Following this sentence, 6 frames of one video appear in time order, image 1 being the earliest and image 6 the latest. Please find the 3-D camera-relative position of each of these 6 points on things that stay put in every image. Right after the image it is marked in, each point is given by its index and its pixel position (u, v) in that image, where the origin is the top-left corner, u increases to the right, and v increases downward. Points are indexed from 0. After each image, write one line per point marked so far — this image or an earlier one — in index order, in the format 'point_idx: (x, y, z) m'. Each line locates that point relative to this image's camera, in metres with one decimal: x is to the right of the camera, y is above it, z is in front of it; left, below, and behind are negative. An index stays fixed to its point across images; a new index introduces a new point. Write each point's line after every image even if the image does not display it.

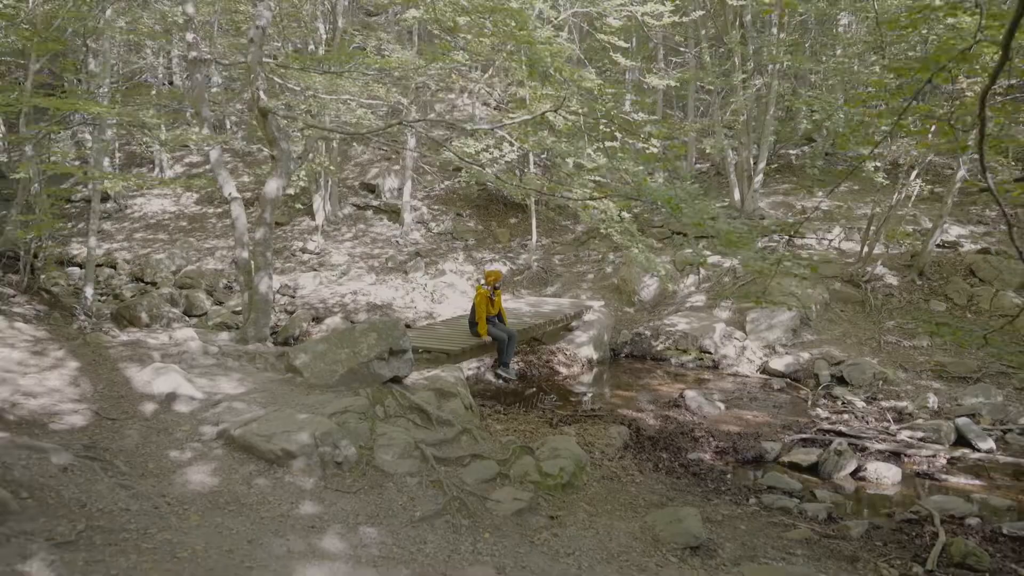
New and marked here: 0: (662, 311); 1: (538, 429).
0: (+2.6, -0.4, +12.2) m
1: (+0.3, -1.3, +6.8) m
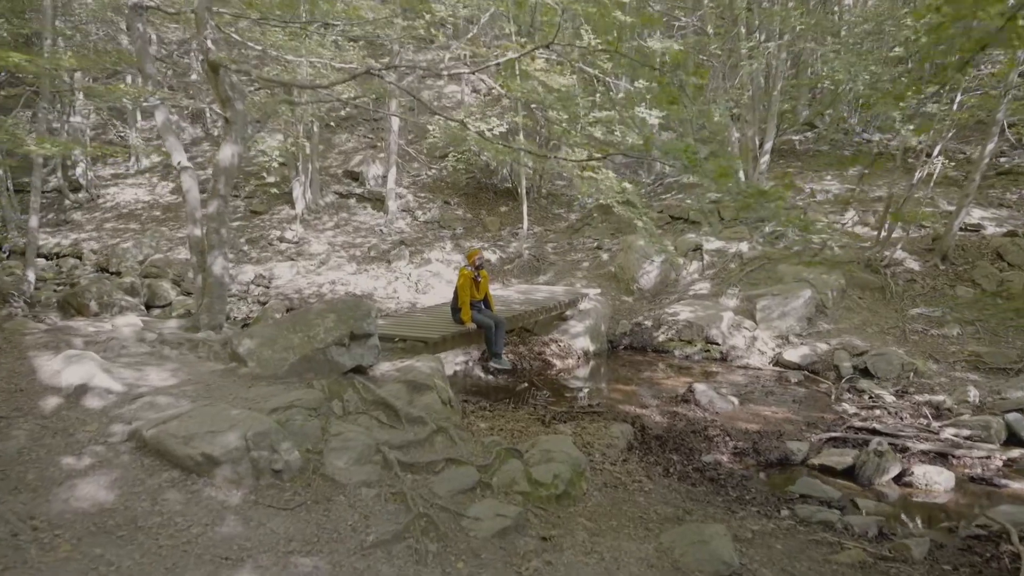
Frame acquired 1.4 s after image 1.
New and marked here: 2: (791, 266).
0: (+2.4, -0.2, +11.3) m
1: (+0.1, -1.1, +5.9) m
2: (+4.3, +0.3, +11.0) m
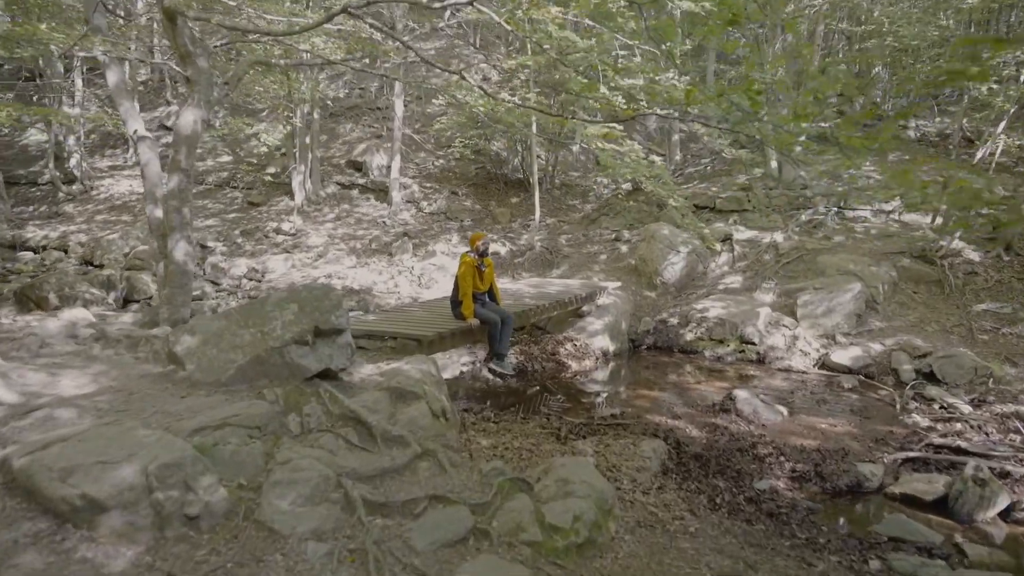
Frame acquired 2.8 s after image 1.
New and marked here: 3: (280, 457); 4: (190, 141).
0: (+2.6, -0.1, +10.2) m
1: (+0.2, -1.1, +4.8) m
2: (+4.4, +0.4, +9.8) m
3: (-1.0, -0.8, +3.2) m
4: (-2.8, +1.3, +6.2) m
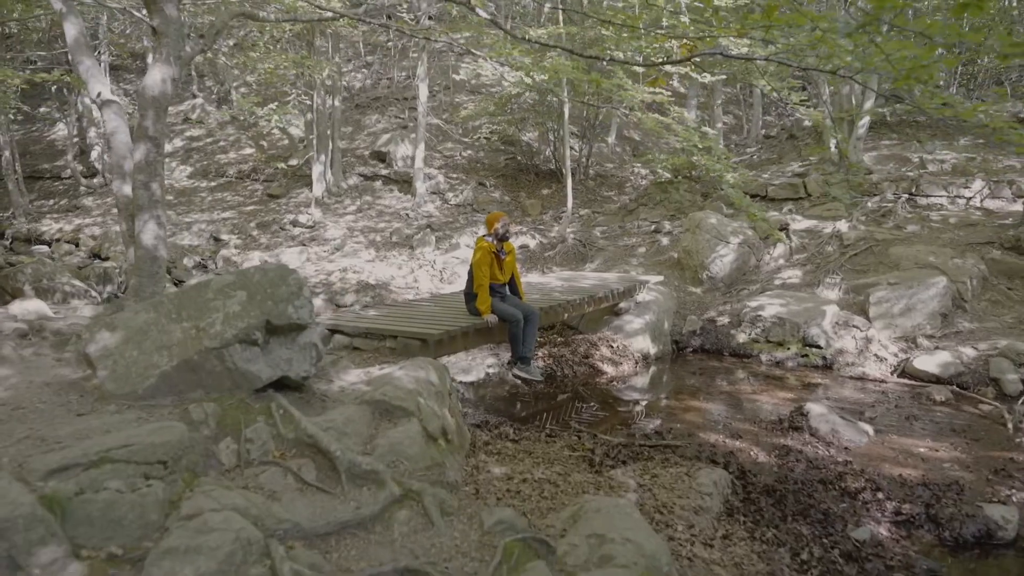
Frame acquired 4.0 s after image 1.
0: (+2.9, 0.0, +9.0) m
1: (+0.3, -1.0, +3.7) m
2: (+4.8, +0.5, +8.6) m
3: (-1.0, -0.7, +2.2) m
4: (-2.6, +1.4, +5.3) m
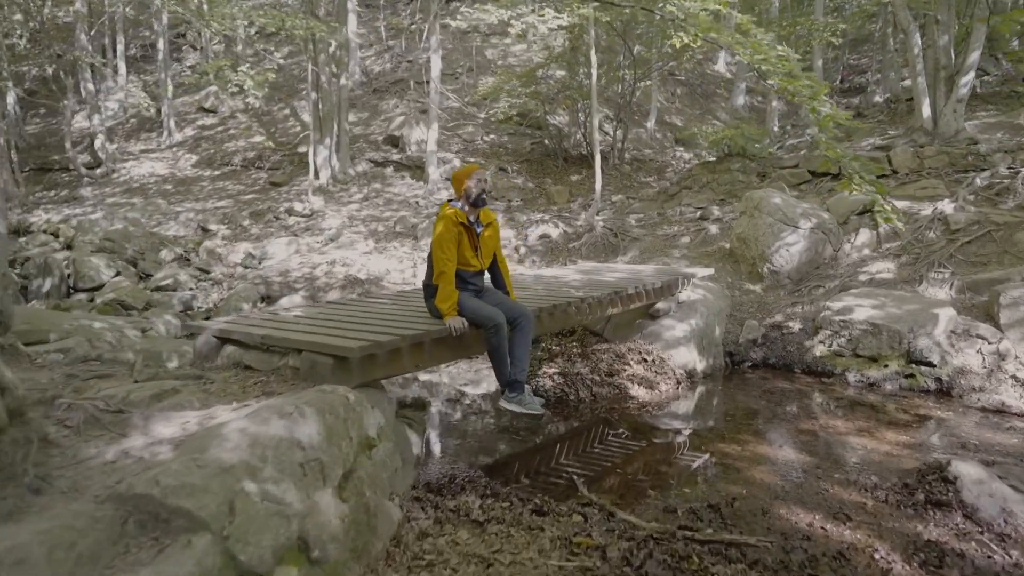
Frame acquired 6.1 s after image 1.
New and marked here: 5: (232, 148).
0: (+3.0, 0.0, +7.1) m
1: (+0.1, -0.9, +1.9) m
2: (+4.8, +0.5, +6.5) m
3: (-1.3, -0.6, +0.5) m
4: (-2.7, +1.4, +3.6) m
5: (-7.3, +3.7, +18.6) m
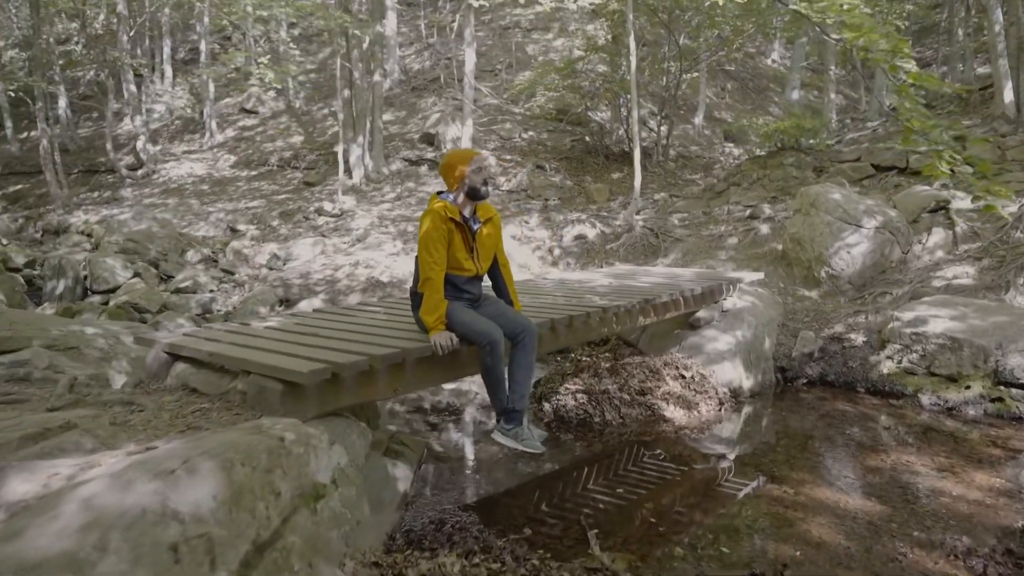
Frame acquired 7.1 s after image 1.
0: (+3.2, -0.1, +6.2) m
1: (0.0, -1.0, +1.3) m
2: (+5.0, +0.4, +5.6) m
3: (-1.5, -0.6, -0.1) m
4: (-2.7, +1.4, +3.2) m
5: (-6.3, +3.6, +18.4) m
